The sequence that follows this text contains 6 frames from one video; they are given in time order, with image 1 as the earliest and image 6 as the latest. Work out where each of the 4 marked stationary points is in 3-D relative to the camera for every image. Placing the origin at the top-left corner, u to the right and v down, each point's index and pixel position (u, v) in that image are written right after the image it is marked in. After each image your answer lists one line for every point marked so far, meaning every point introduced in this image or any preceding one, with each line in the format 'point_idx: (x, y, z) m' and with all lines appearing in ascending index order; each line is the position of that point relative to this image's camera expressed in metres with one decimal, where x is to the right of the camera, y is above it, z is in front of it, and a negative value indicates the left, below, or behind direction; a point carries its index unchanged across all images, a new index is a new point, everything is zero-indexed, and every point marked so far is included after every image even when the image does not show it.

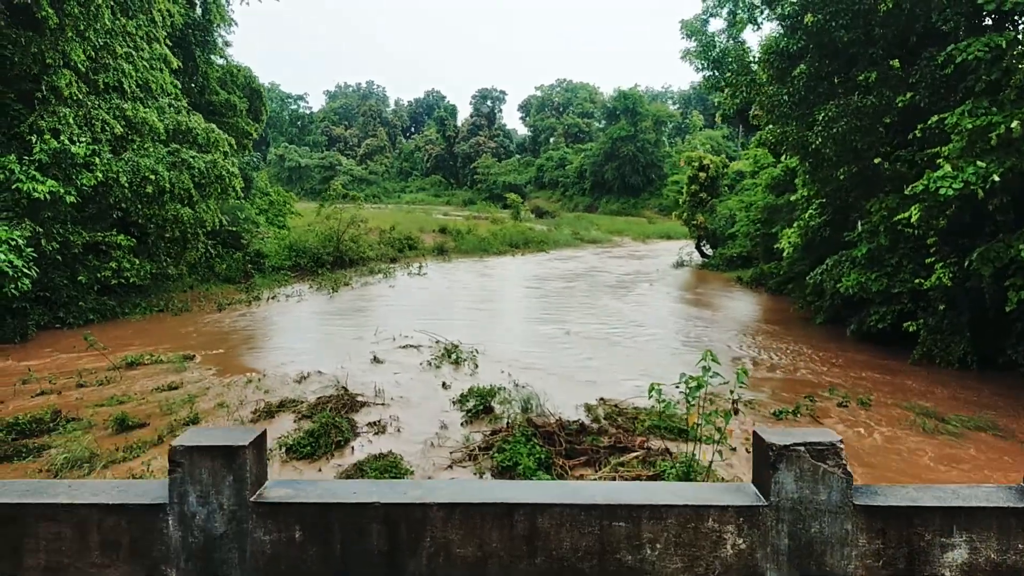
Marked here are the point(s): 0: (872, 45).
0: (+3.6, +2.4, +9.0) m
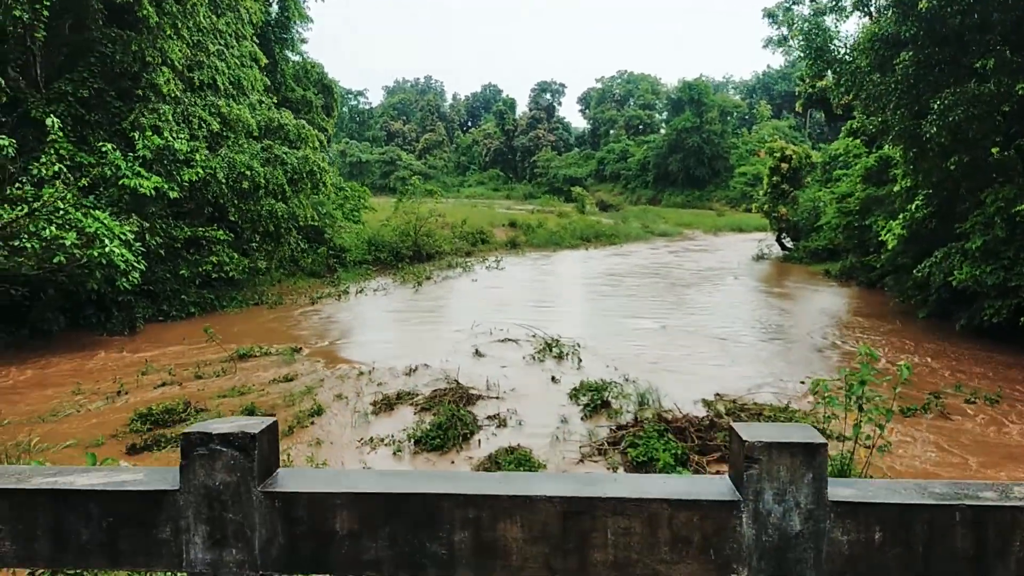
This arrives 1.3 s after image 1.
0: (+4.6, +2.5, +8.7) m
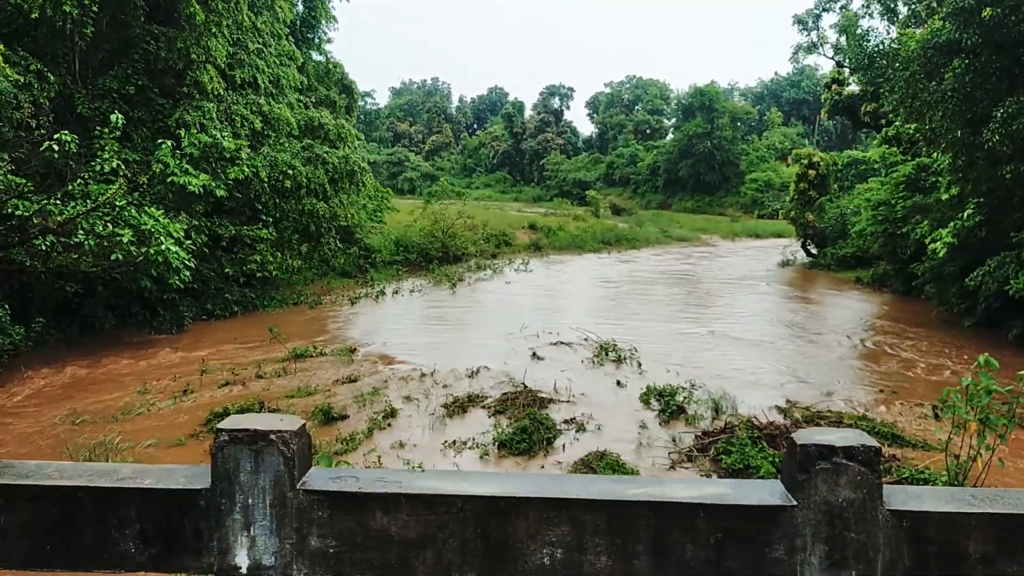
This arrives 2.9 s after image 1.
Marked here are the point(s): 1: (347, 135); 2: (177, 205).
0: (+5.2, +2.4, +8.7) m
1: (-2.6, +2.4, +14.0) m
2: (-3.7, +0.9, +10.1) m
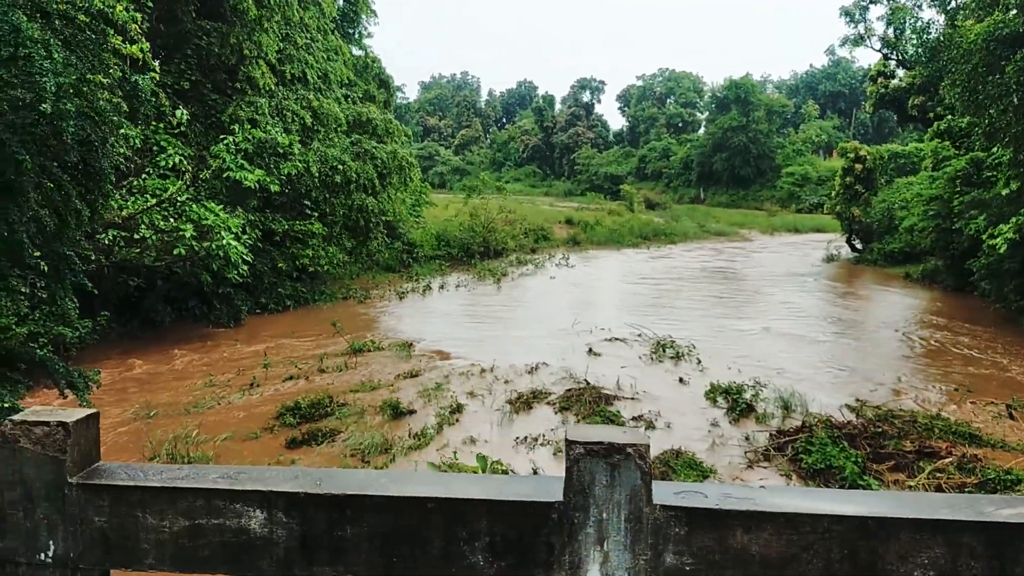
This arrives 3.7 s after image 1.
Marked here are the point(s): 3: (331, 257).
0: (+5.8, +2.4, +8.5) m
1: (-1.9, +2.5, +14.0) m
2: (-3.1, +1.0, +10.1) m
3: (-2.4, +0.4, +11.8) m
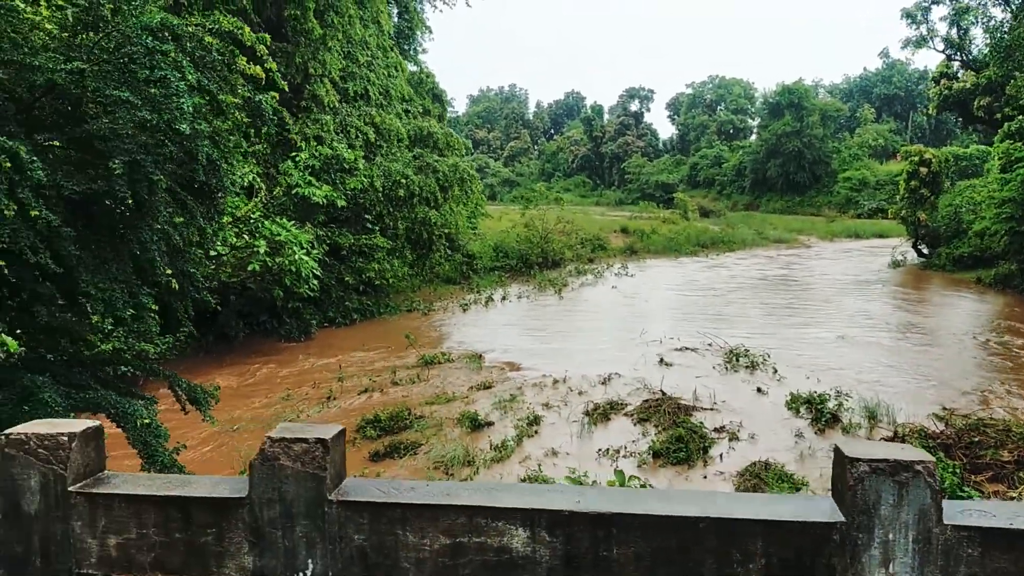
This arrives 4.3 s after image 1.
0: (+6.4, +2.4, +8.2) m
1: (-1.0, +2.3, +14.0) m
2: (-2.4, +0.8, +10.2) m
3: (-1.6, +0.3, +11.9) m
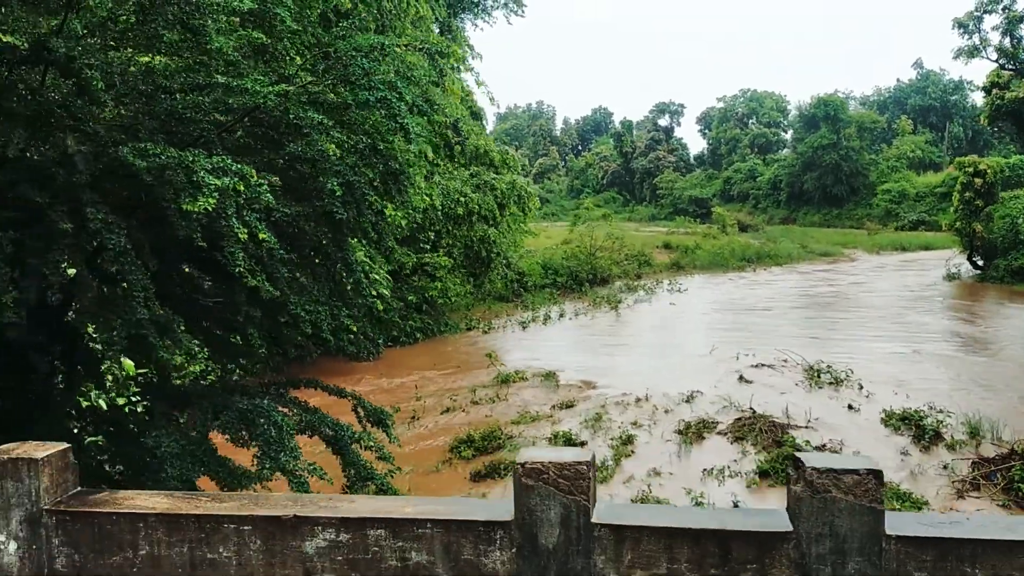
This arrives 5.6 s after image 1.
0: (+7.1, +2.3, +8.0) m
1: (-0.1, +2.0, +14.0) m
2: (-1.6, +0.6, +10.2) m
3: (-0.8, 0.0, +11.8) m
